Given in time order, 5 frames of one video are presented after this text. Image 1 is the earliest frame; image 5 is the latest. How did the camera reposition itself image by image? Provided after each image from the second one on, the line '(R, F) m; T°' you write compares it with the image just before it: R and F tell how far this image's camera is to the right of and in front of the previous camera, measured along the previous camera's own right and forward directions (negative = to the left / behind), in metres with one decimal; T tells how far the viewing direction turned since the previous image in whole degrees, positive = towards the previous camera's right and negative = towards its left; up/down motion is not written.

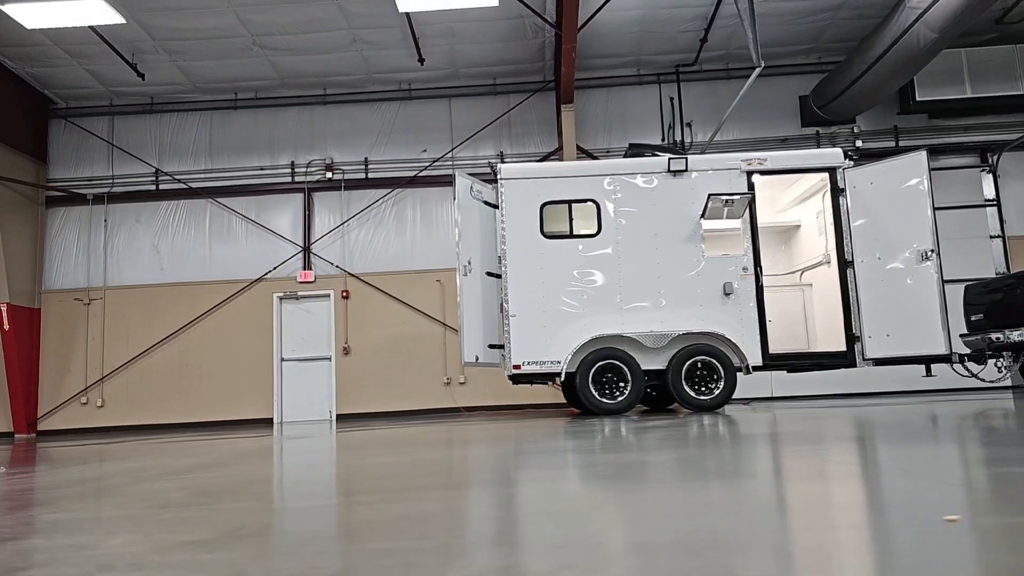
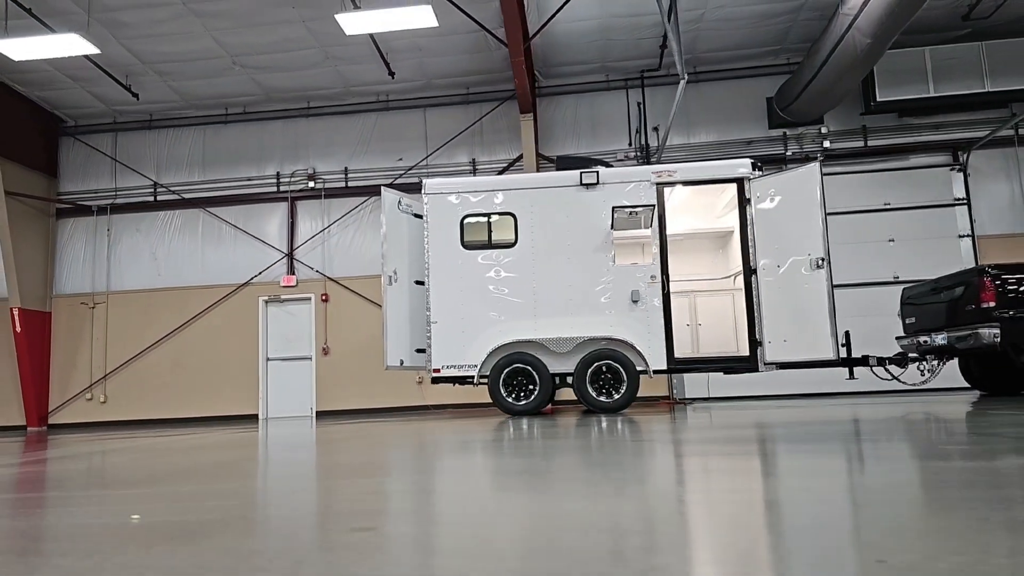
(+1.4, -0.4) m; -4°
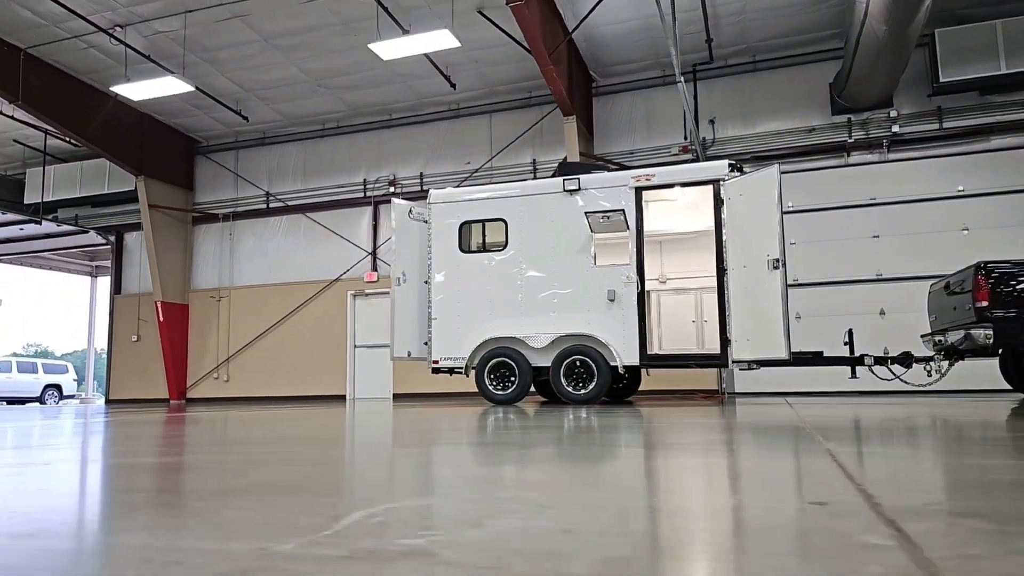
(+2.0, -0.4) m; -13°
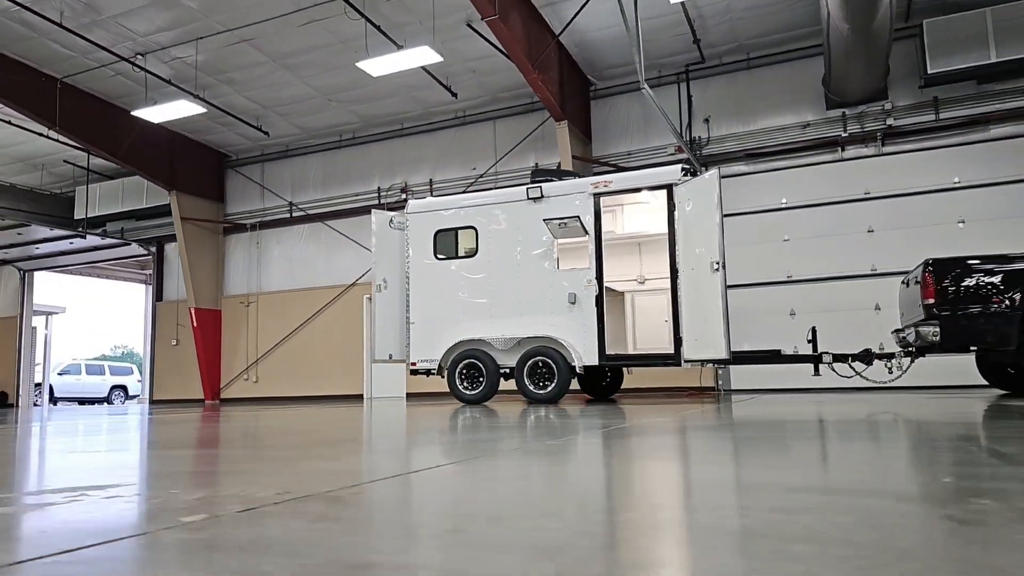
(+1.1, -0.3) m; -5°
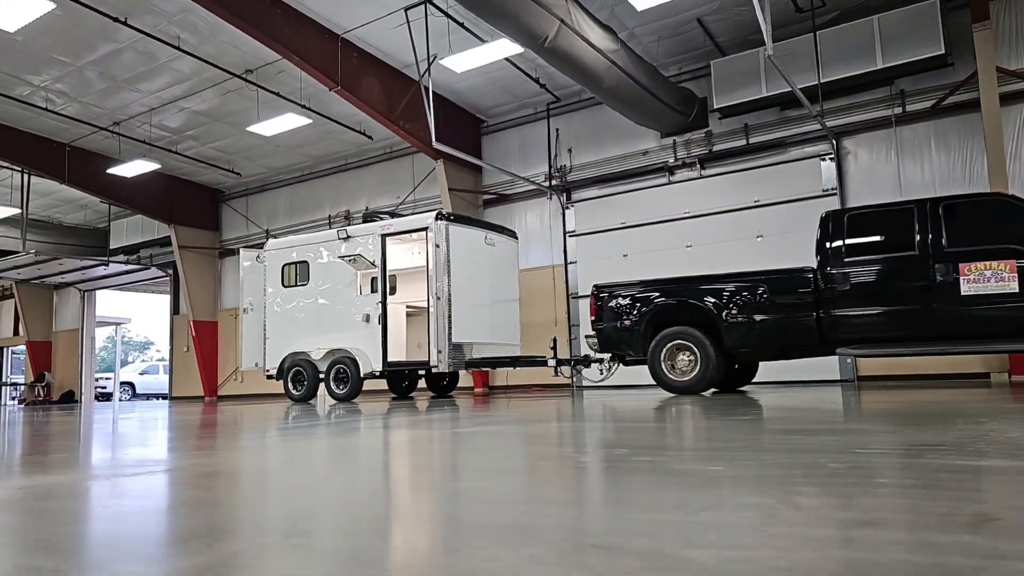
(+4.3, -1.7) m; -9°
